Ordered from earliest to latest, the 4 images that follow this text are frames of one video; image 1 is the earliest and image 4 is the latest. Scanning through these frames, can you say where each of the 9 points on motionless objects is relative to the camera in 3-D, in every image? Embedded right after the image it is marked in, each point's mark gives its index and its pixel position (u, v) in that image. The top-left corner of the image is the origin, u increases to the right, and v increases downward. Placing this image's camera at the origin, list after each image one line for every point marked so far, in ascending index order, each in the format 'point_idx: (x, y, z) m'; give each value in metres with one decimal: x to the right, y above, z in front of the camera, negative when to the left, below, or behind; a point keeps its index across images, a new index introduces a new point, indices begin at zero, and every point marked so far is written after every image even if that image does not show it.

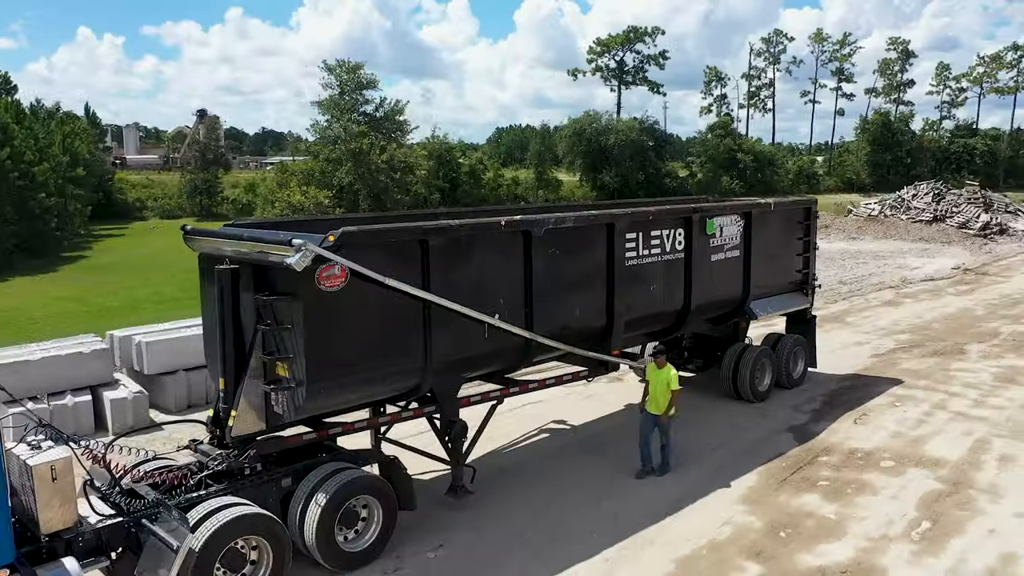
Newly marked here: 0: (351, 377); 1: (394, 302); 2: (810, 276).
0: (-1.5, -0.8, +7.3) m
1: (-1.1, -0.1, +7.5) m
2: (+5.4, +0.2, +14.1) m
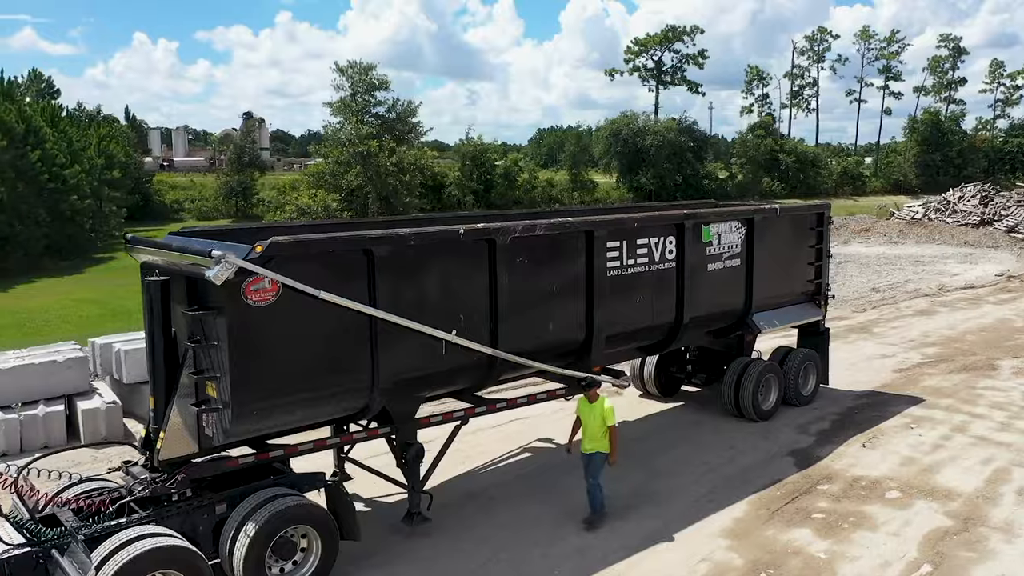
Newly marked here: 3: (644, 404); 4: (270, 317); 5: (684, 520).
0: (-2.0, -1.0, +6.8) m
1: (-1.6, -0.3, +7.0) m
2: (+5.3, 0.0, +13.2) m
3: (+2.2, -2.0, +13.1) m
4: (-2.0, -0.2, +6.5) m
5: (+1.9, -2.6, +8.6) m
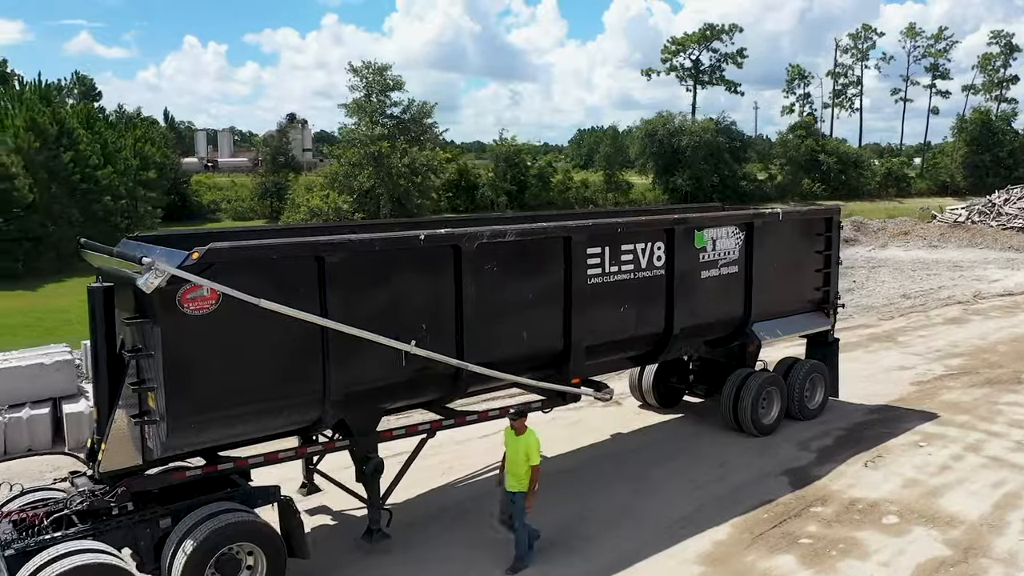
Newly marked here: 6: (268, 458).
0: (-2.4, -1.0, +6.5) m
1: (-2.0, -0.3, +6.7) m
2: (+5.2, -0.1, +12.6) m
3: (+2.1, -2.1, +12.6) m
4: (-2.5, -0.3, +6.3) m
5: (+1.6, -2.7, +8.2) m
6: (-2.3, -1.6, +7.2) m
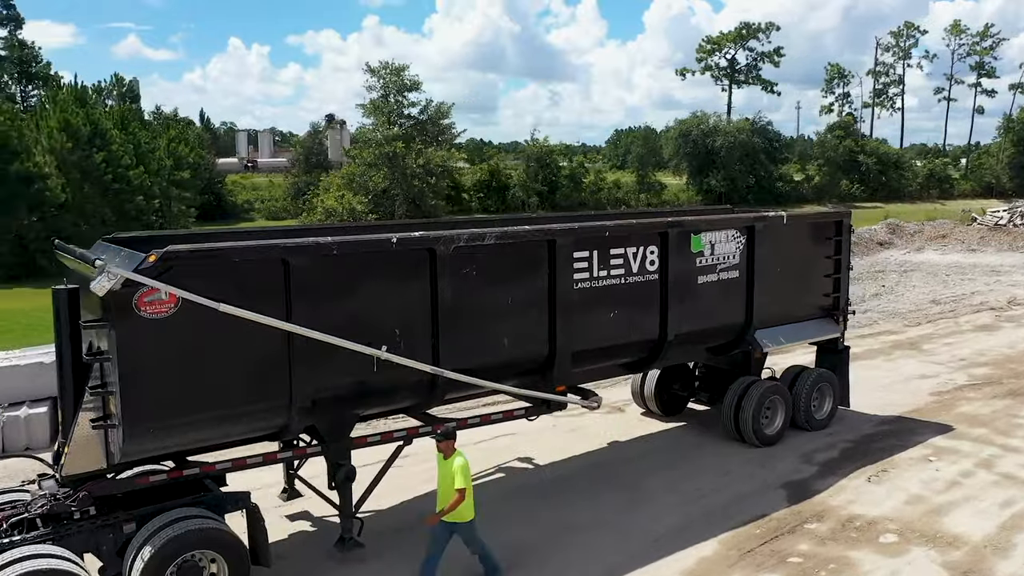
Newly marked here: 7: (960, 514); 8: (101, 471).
0: (-2.7, -1.1, +6.4) m
1: (-2.3, -0.4, +6.6) m
2: (+5.2, -0.2, +12.1) m
3: (+2.1, -2.2, +12.3) m
4: (-2.8, -0.3, +6.2) m
5: (+1.3, -2.8, +7.9) m
6: (-2.6, -1.6, +7.1) m
7: (+5.0, -2.5, +8.7) m
8: (-3.5, -1.6, +6.6) m
